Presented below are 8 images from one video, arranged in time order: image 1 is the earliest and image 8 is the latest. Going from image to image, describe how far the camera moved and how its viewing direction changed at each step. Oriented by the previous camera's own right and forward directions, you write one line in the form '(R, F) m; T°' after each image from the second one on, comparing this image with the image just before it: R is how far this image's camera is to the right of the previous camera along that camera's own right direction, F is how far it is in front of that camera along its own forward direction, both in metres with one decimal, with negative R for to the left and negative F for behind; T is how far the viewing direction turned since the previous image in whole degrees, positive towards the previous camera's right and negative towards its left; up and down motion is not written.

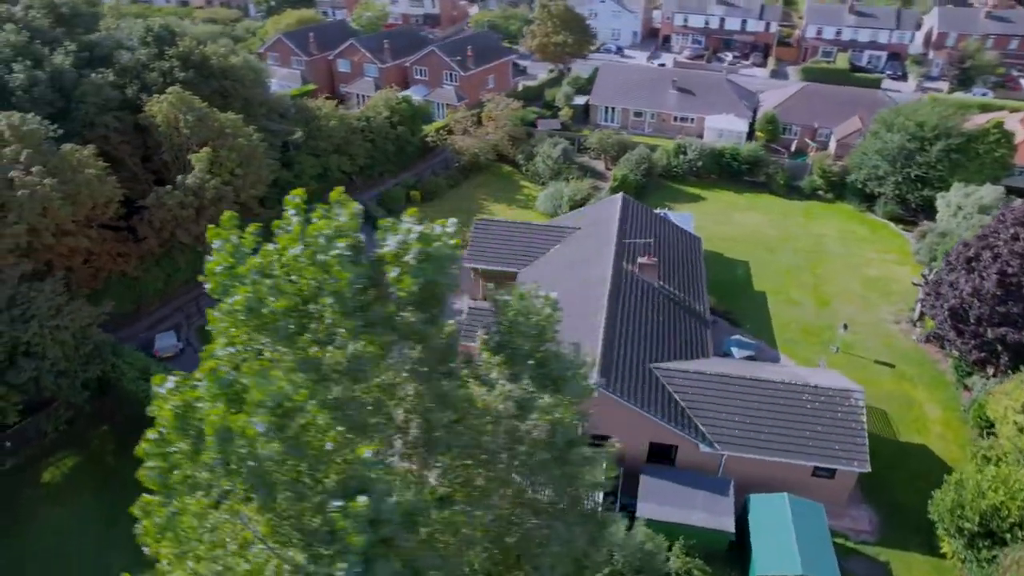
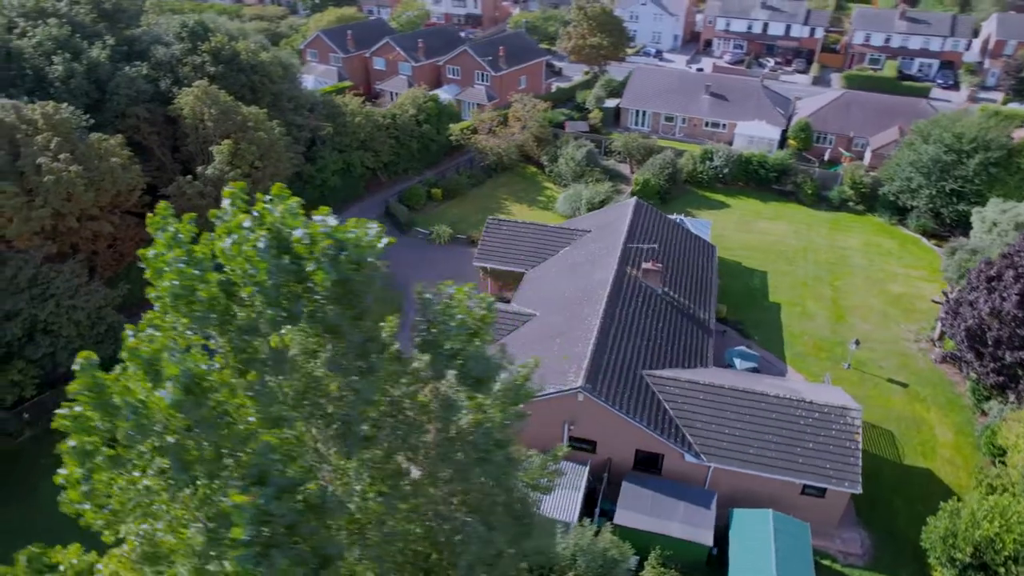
(+2.0, 0.0) m; -4°
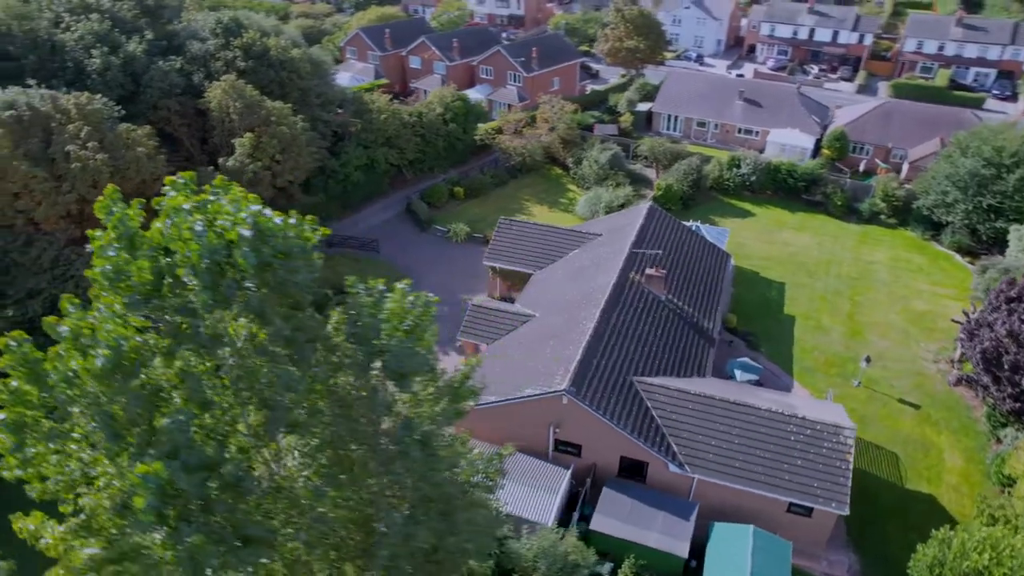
(+2.0, 0.0) m; -4°
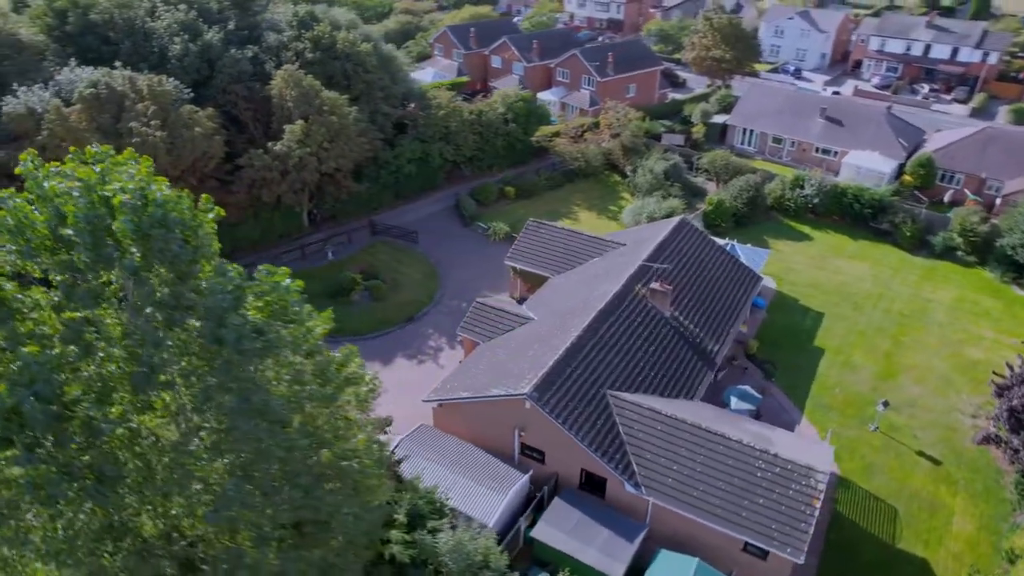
(+4.7, +0.2) m; -9°
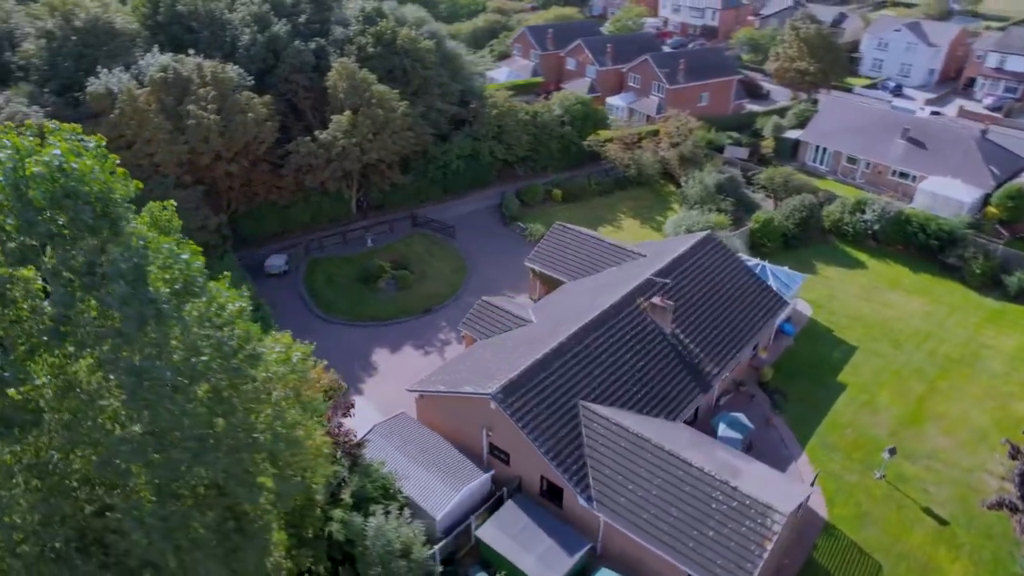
(+4.3, +0.3) m; -8°
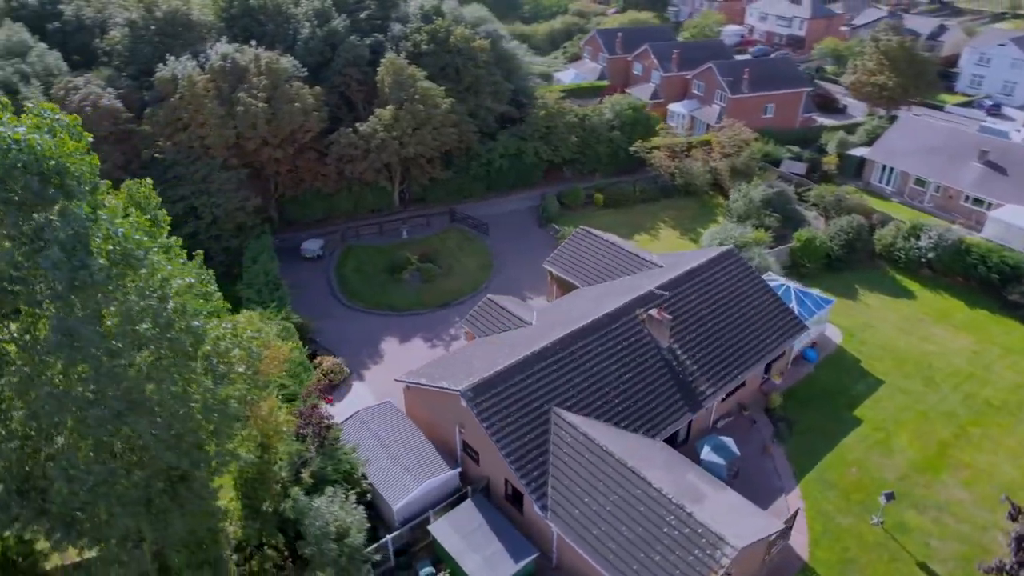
(+3.7, +0.2) m; -7°
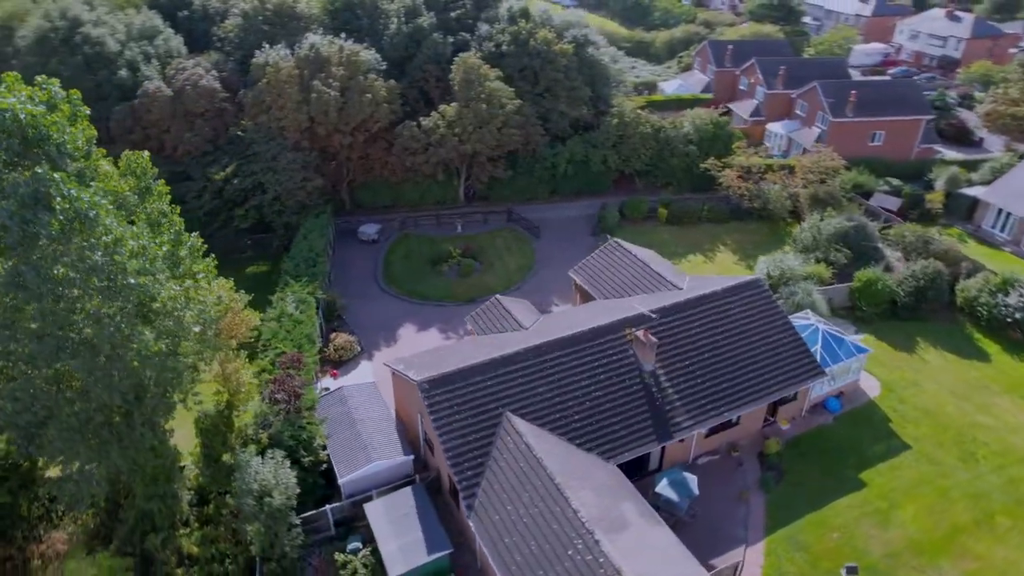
(+5.9, +0.4) m; -11°
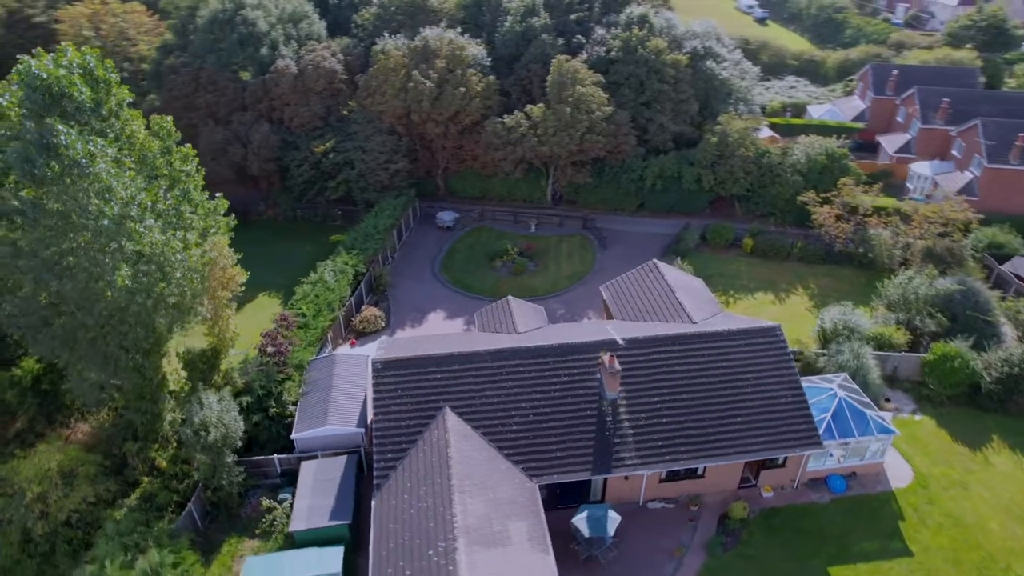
(+7.9, +1.1) m; -16°
